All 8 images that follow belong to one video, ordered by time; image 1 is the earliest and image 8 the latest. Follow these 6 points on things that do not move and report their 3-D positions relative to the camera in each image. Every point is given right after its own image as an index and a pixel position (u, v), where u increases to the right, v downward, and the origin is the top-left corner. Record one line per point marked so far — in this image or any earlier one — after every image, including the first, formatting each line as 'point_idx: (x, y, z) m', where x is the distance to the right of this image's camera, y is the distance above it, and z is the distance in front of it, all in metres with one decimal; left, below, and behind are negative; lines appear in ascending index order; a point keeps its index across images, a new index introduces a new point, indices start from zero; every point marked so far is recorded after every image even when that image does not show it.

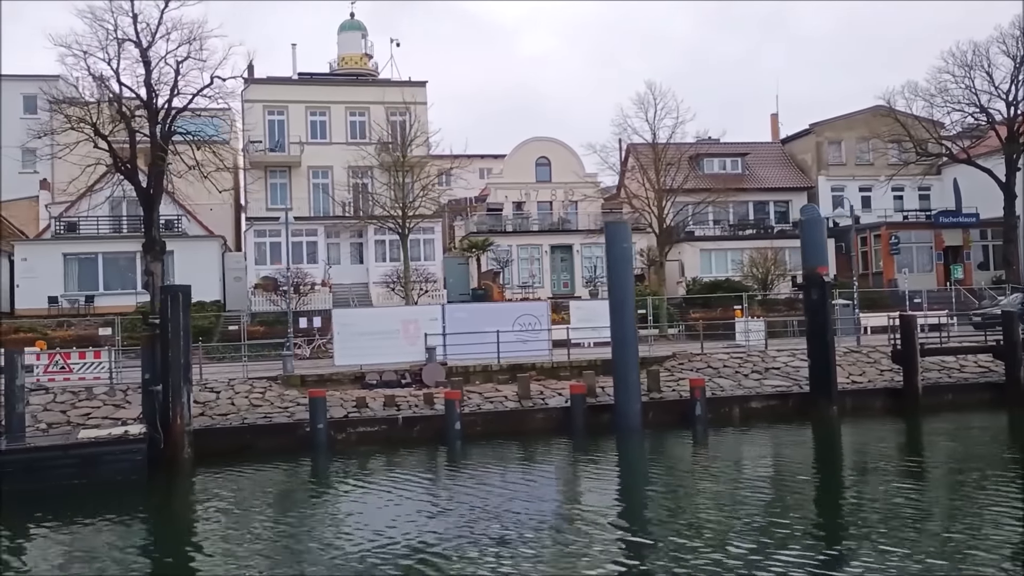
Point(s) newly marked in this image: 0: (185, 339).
0: (-6.6, -1.0, +19.3) m
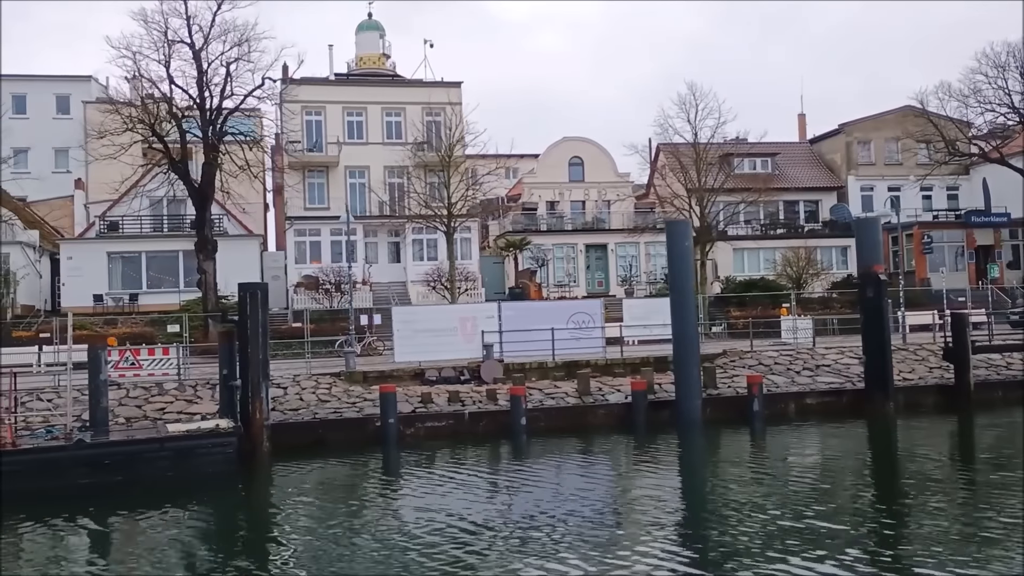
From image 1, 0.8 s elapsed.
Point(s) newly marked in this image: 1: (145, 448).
0: (-5.1, -1.0, +19.7) m
1: (-6.5, -2.8, +17.1) m
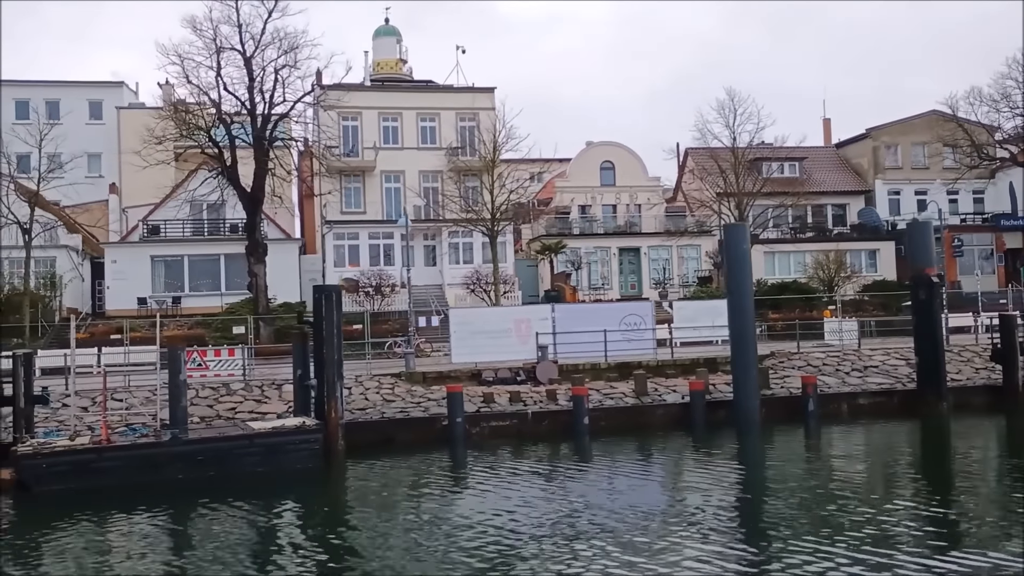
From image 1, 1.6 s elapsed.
0: (-3.7, -1.0, +20.2) m
1: (-5.0, -2.9, +17.6) m
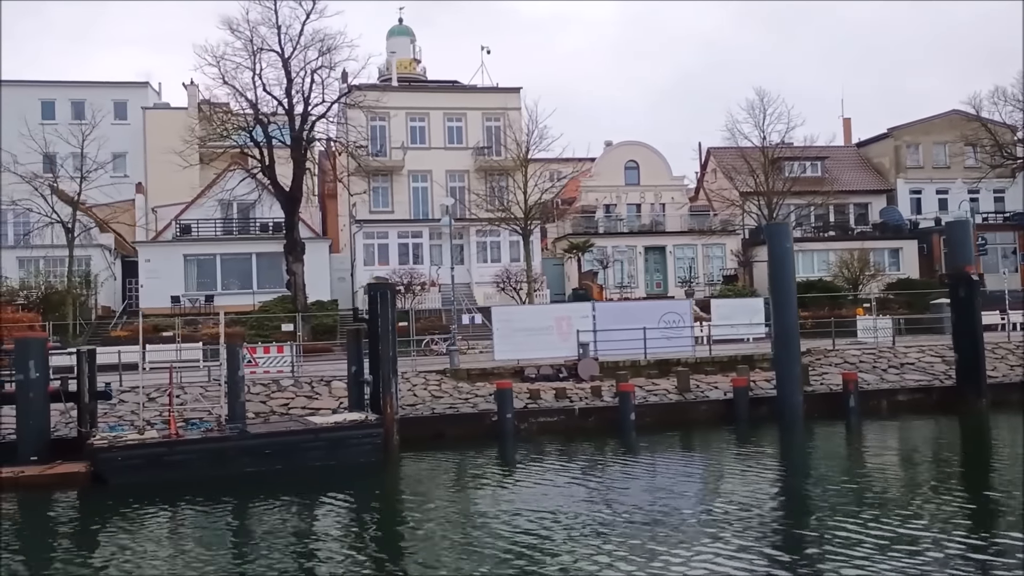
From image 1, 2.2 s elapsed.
0: (-2.6, -1.0, +20.6) m
1: (-3.9, -2.8, +18.0) m
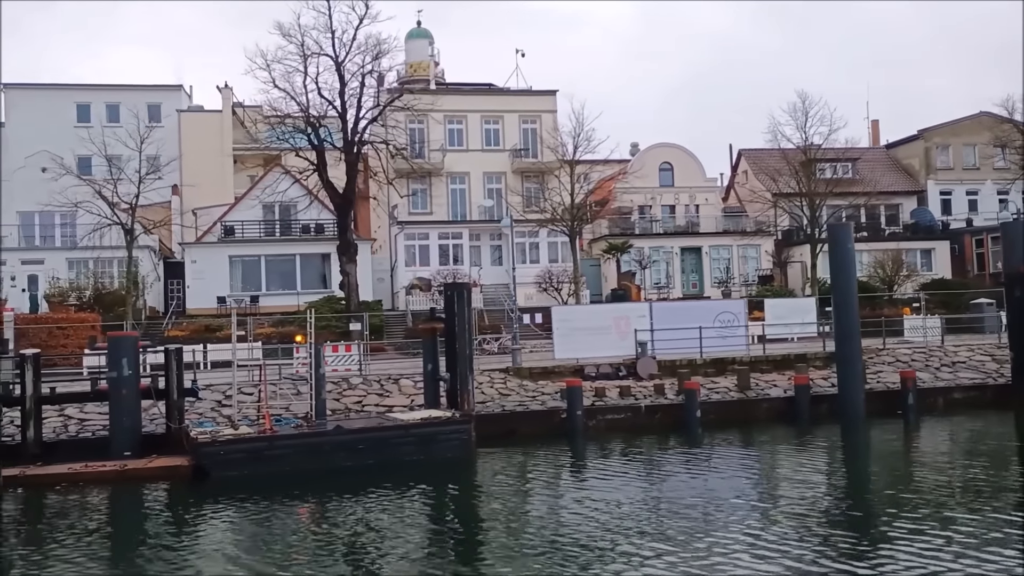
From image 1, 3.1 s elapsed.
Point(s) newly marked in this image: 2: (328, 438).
0: (-0.9, -1.0, +21.1) m
1: (-2.3, -2.8, +18.5) m
2: (-3.4, -2.8, +18.1) m
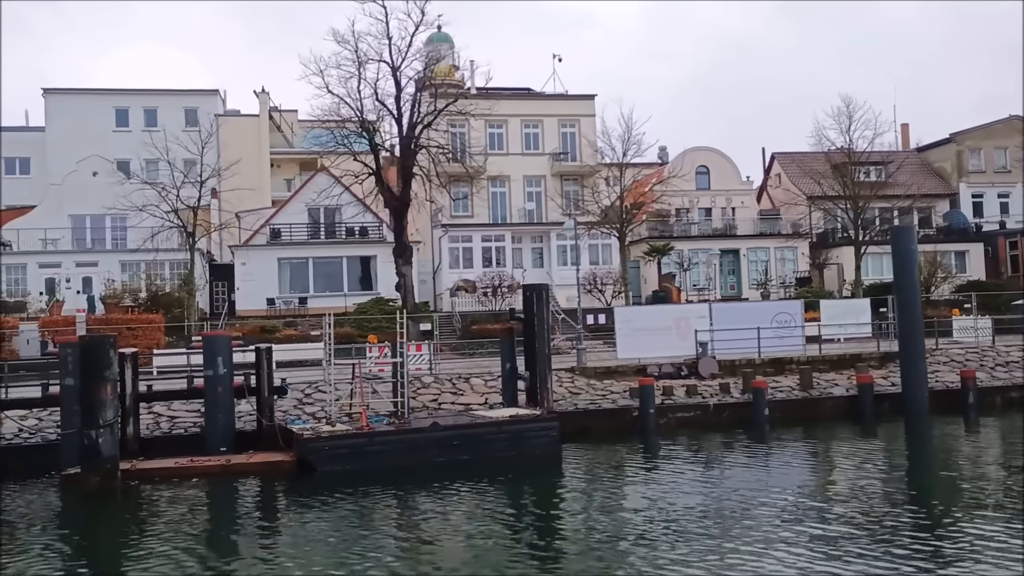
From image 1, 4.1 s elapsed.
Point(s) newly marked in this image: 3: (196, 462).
0: (+0.8, -1.0, +21.7) m
1: (-0.6, -2.8, +19.1) m
2: (-1.7, -2.8, +18.7) m
3: (-6.2, -3.5, +19.0) m
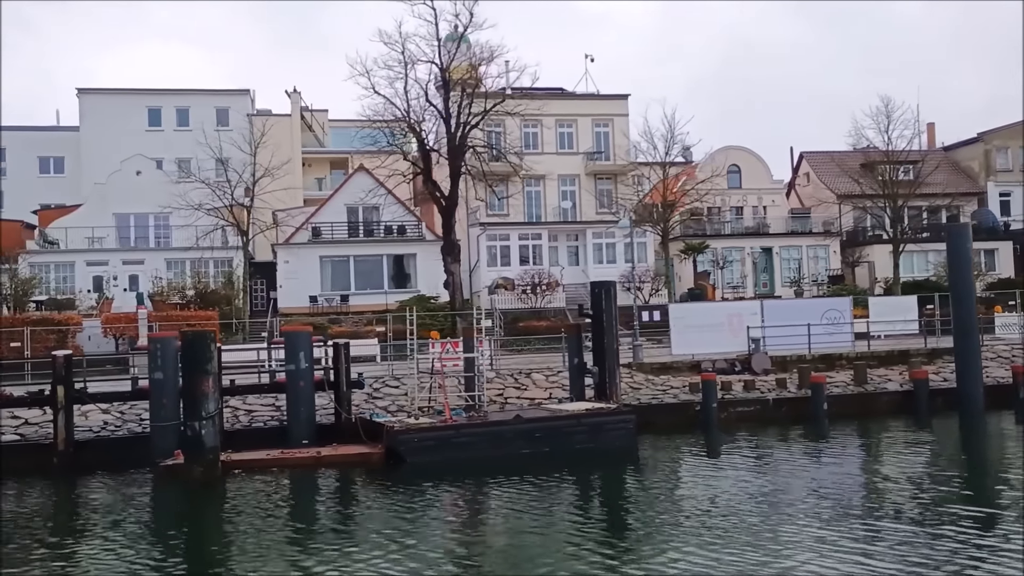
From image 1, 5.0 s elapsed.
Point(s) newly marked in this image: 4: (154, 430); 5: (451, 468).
0: (+2.4, -0.9, +22.2) m
1: (+1.0, -2.8, +19.6) m
2: (-0.1, -2.8, +19.2) m
3: (-4.6, -3.4, +19.5) m
4: (-7.3, -2.9, +19.4) m
5: (-1.2, -3.5, +18.5) m
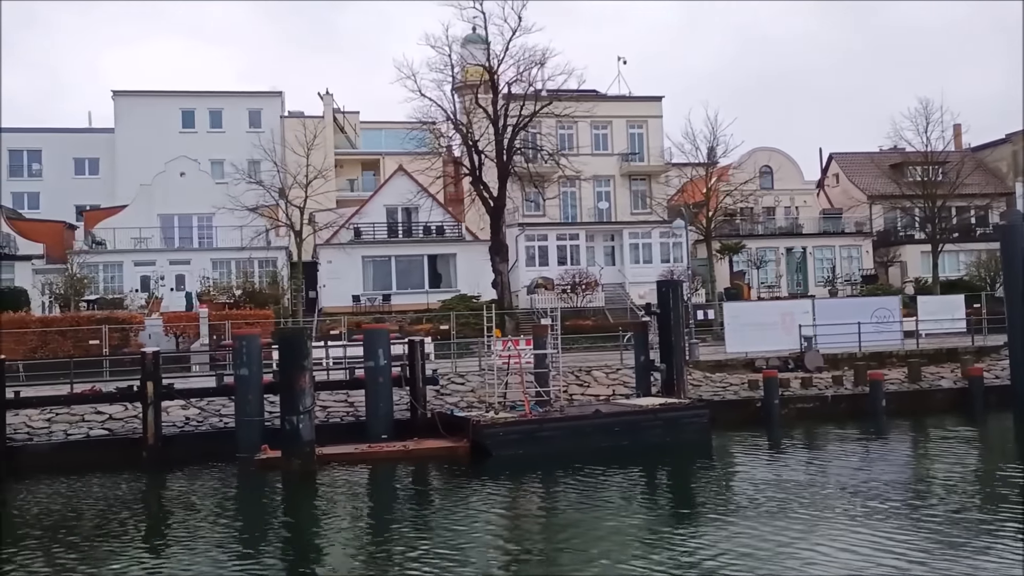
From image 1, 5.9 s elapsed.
0: (+4.1, -0.9, +22.7) m
1: (+2.7, -2.7, +20.1) m
2: (+1.5, -2.7, +19.7) m
3: (-3.0, -3.4, +20.1) m
4: (-5.6, -2.8, +19.9) m
5: (+0.4, -3.5, +19.0) m
